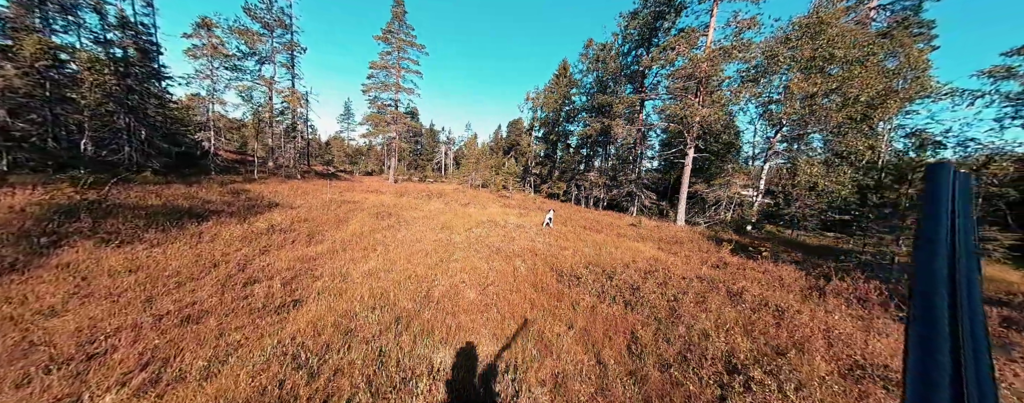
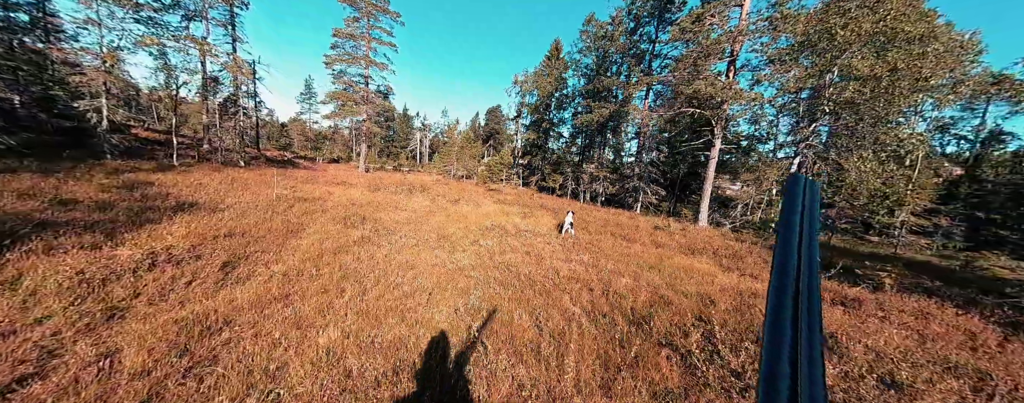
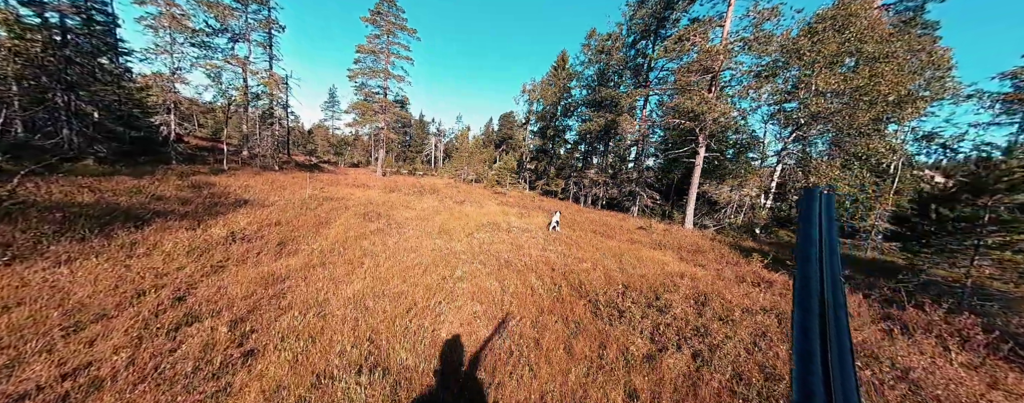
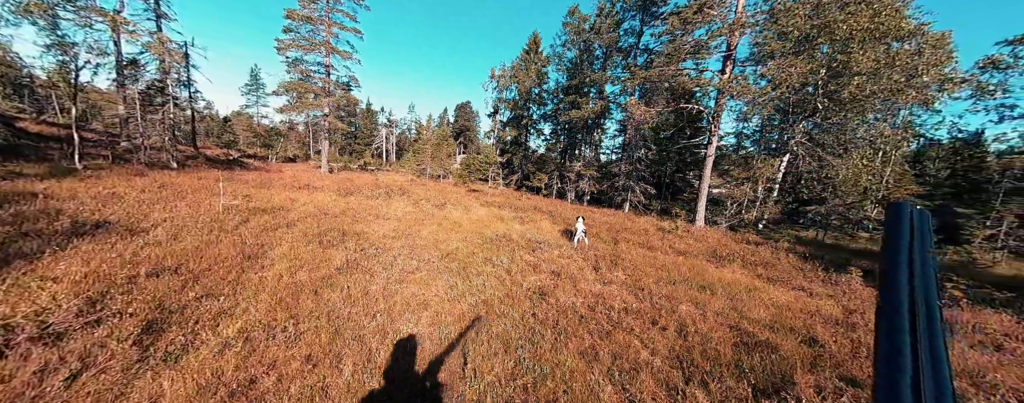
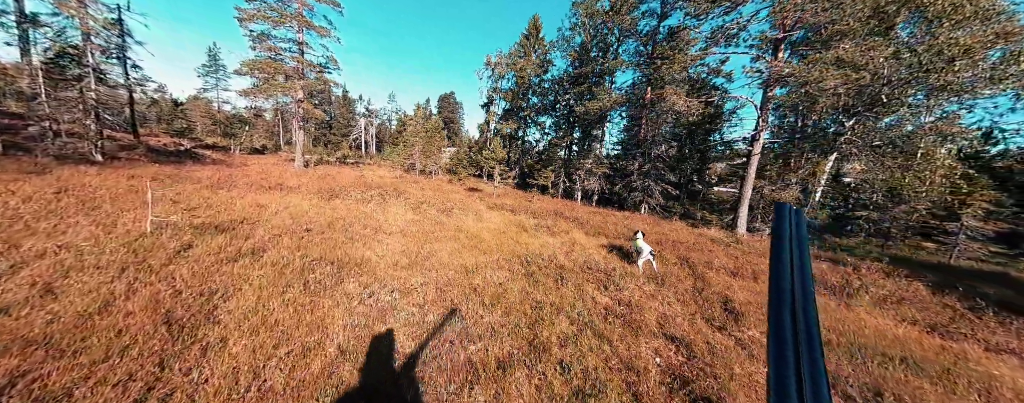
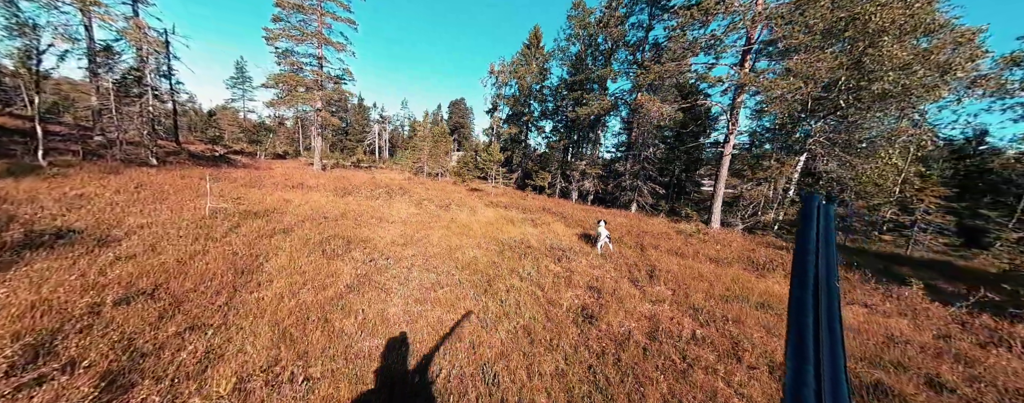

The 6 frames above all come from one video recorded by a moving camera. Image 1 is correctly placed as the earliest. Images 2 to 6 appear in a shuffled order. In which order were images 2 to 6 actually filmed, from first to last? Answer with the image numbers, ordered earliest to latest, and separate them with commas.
3, 2, 4, 6, 5
